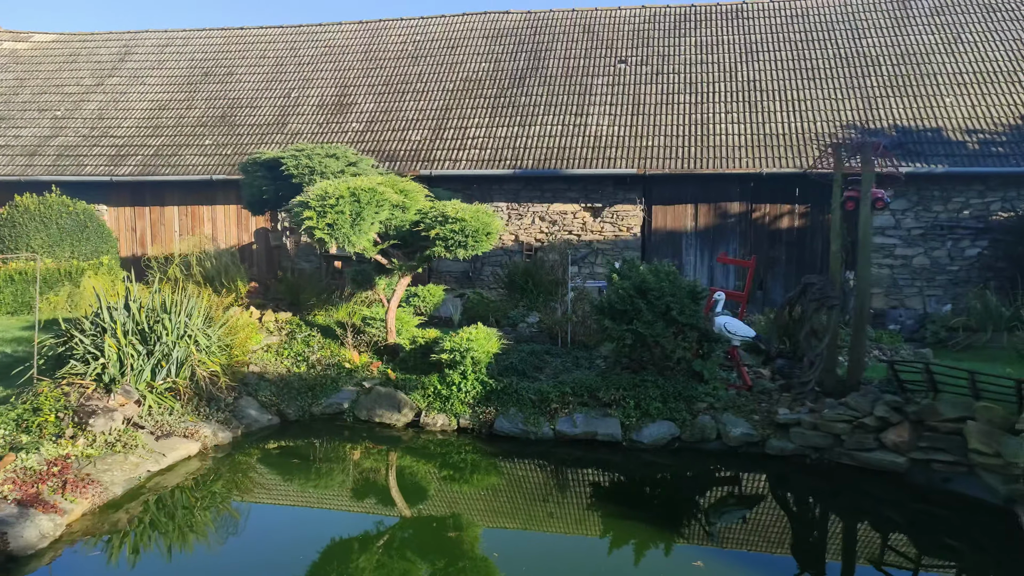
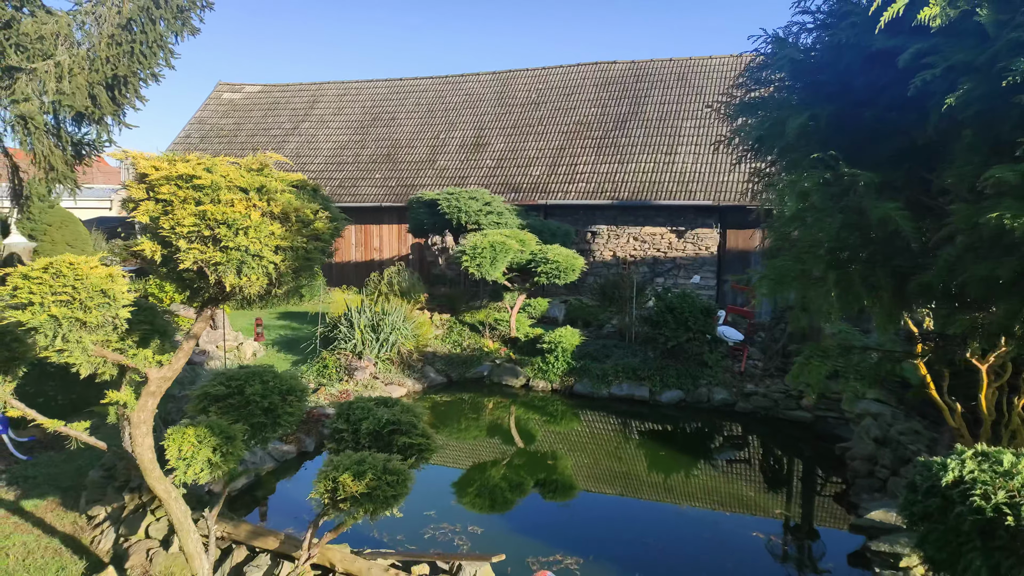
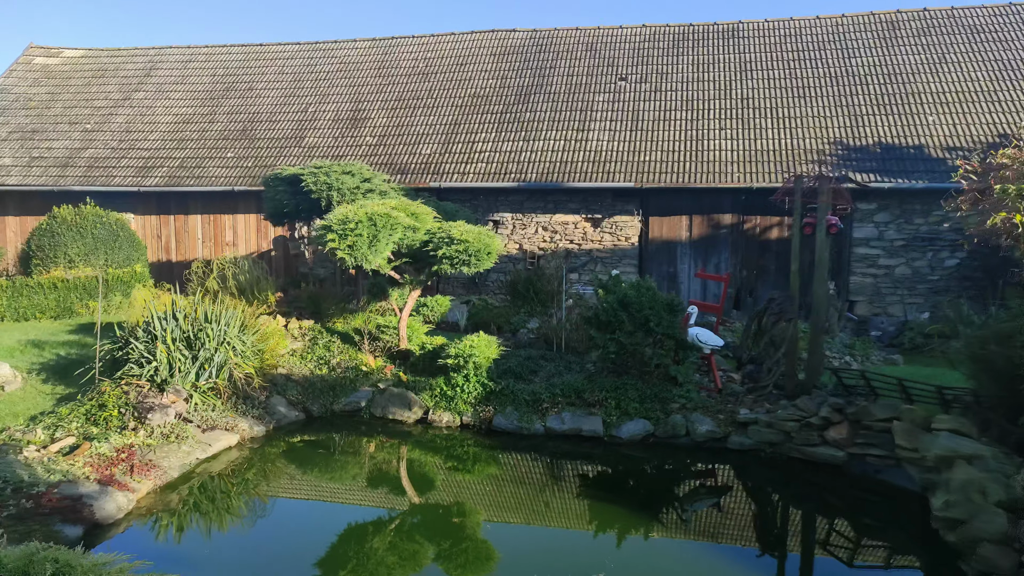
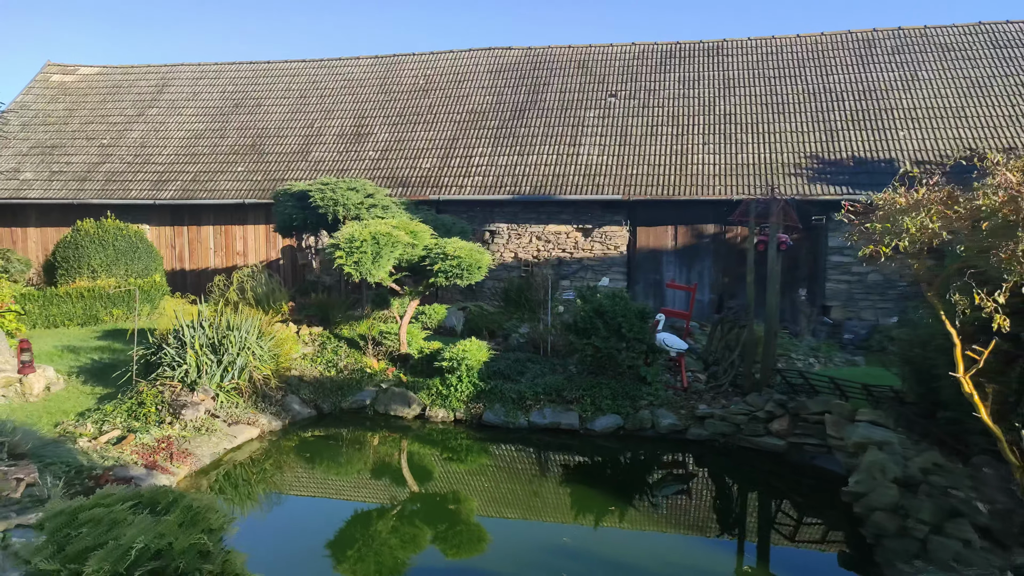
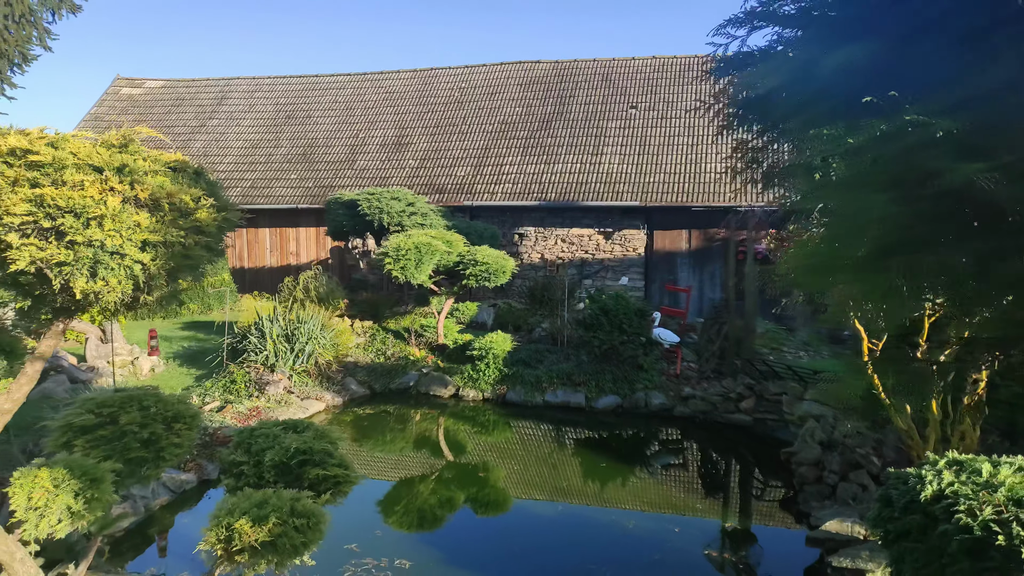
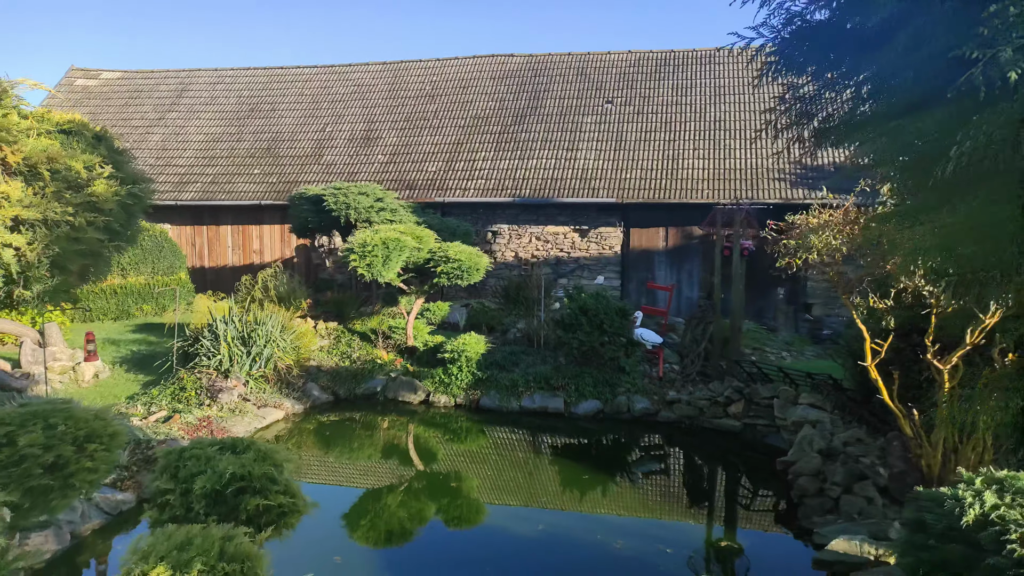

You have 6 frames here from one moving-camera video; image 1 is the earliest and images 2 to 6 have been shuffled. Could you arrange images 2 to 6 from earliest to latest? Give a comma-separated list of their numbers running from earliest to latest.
3, 4, 6, 5, 2
